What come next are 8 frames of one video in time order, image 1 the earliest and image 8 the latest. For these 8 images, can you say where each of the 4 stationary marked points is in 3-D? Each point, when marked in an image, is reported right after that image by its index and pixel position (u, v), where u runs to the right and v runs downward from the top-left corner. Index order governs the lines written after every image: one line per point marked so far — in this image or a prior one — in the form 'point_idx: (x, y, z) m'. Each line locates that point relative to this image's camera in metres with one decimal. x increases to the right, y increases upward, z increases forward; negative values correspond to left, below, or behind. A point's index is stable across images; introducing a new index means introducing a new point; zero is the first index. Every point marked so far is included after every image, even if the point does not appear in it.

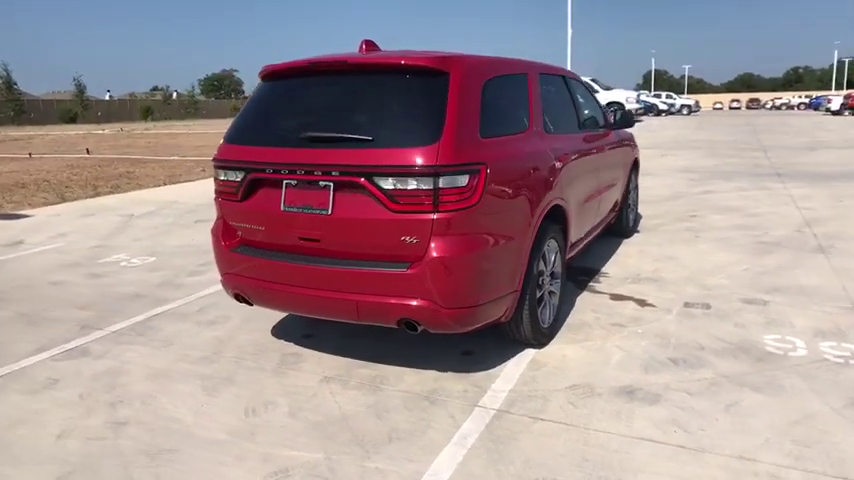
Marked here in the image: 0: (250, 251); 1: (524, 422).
0: (-1.1, -0.1, +4.1) m
1: (+0.6, -1.0, +3.5) m
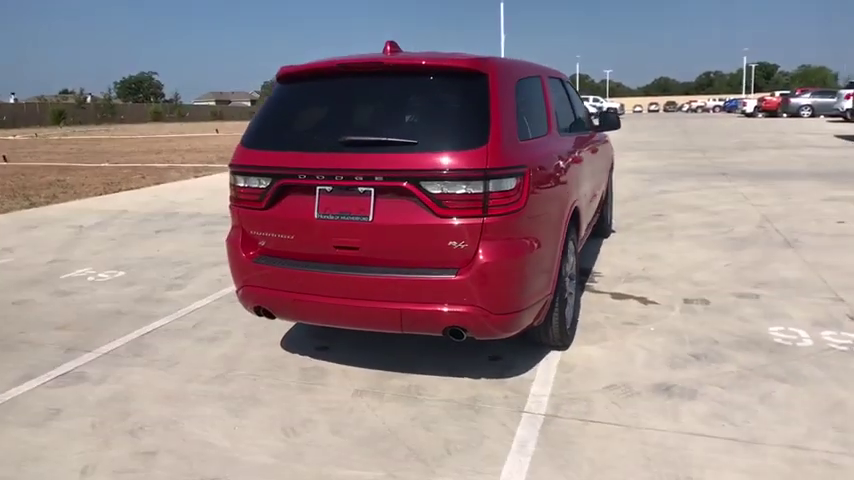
0: (-0.9, -0.1, +3.9) m
1: (+0.8, -1.0, +3.5) m
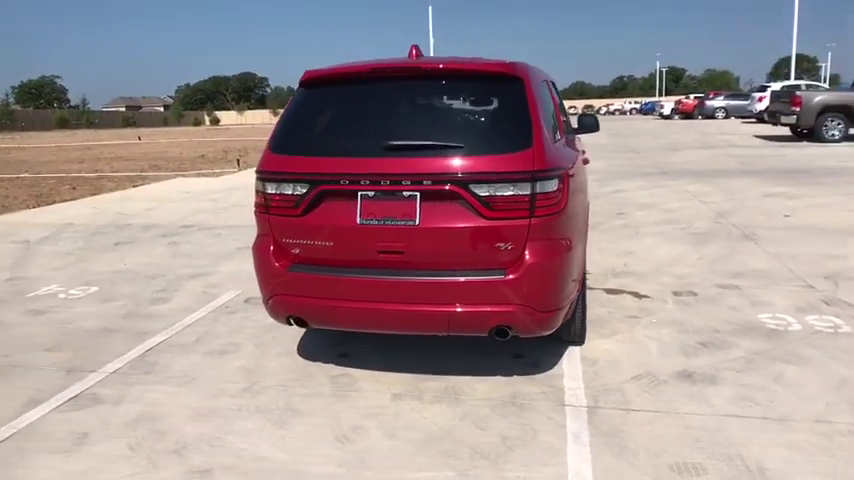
0: (-0.7, -0.2, +3.9) m
1: (+1.1, -1.0, +3.7) m
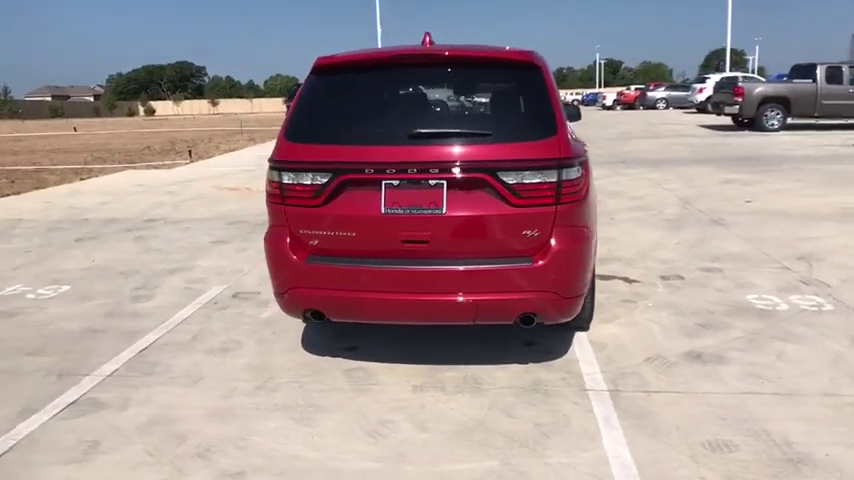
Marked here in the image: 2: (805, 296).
0: (-0.6, -0.1, +3.8) m
1: (+1.3, -0.9, +3.8) m
2: (+3.2, -0.5, +5.3) m
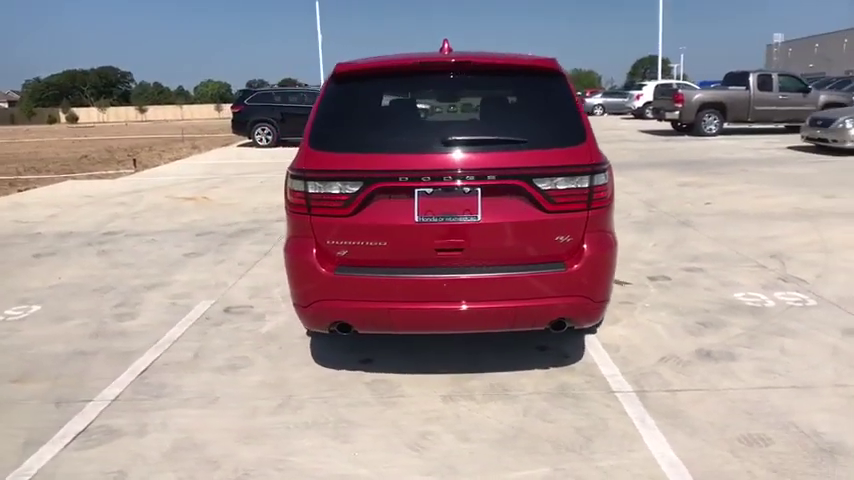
0: (-0.4, -0.2, +3.7) m
1: (+1.5, -1.0, +3.9) m
2: (+3.2, -0.5, +5.6) m
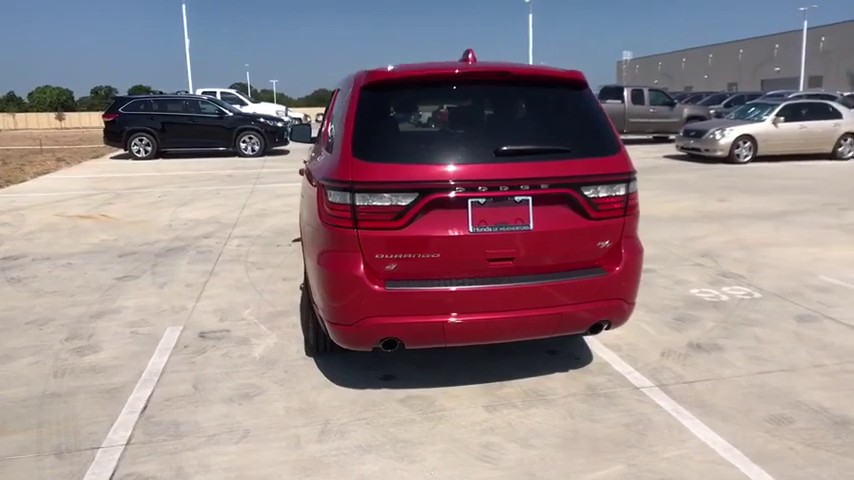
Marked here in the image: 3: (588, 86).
0: (-0.1, -0.3, +3.6) m
1: (+1.7, -1.0, +4.1) m
2: (+3.0, -0.5, +6.2) m
3: (+1.0, +1.0, +4.1) m
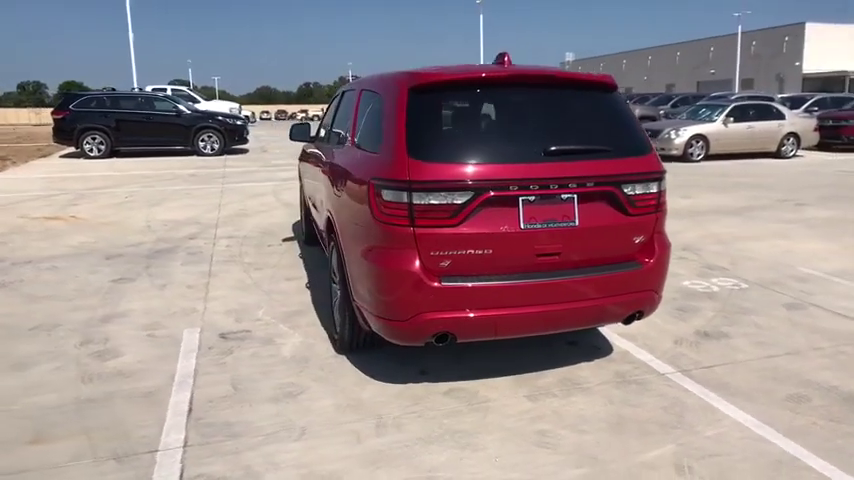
0: (+0.2, -0.2, +3.7) m
1: (+2.0, -0.9, +4.4) m
2: (+3.1, -0.4, +6.6) m
3: (+1.3, +1.0, +4.3) m
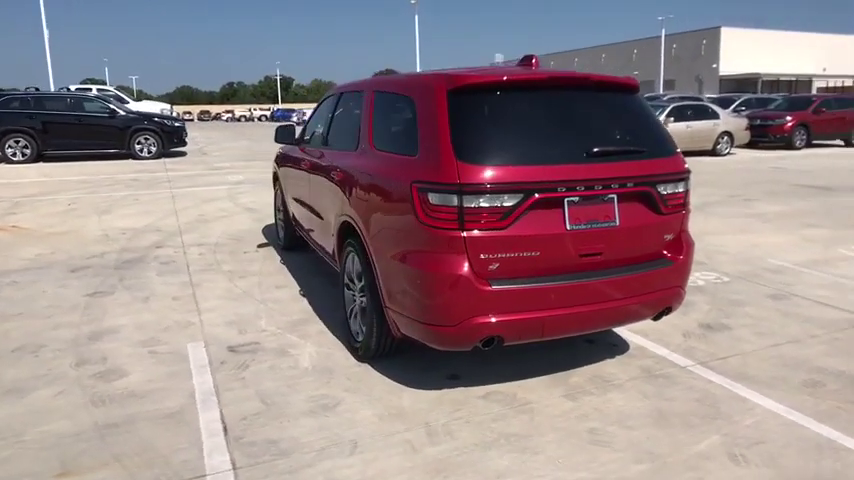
0: (+0.5, -0.3, +3.7) m
1: (+2.2, -0.9, +4.6) m
2: (+3.0, -0.3, +6.9) m
3: (+1.4, +1.0, +4.4) m
